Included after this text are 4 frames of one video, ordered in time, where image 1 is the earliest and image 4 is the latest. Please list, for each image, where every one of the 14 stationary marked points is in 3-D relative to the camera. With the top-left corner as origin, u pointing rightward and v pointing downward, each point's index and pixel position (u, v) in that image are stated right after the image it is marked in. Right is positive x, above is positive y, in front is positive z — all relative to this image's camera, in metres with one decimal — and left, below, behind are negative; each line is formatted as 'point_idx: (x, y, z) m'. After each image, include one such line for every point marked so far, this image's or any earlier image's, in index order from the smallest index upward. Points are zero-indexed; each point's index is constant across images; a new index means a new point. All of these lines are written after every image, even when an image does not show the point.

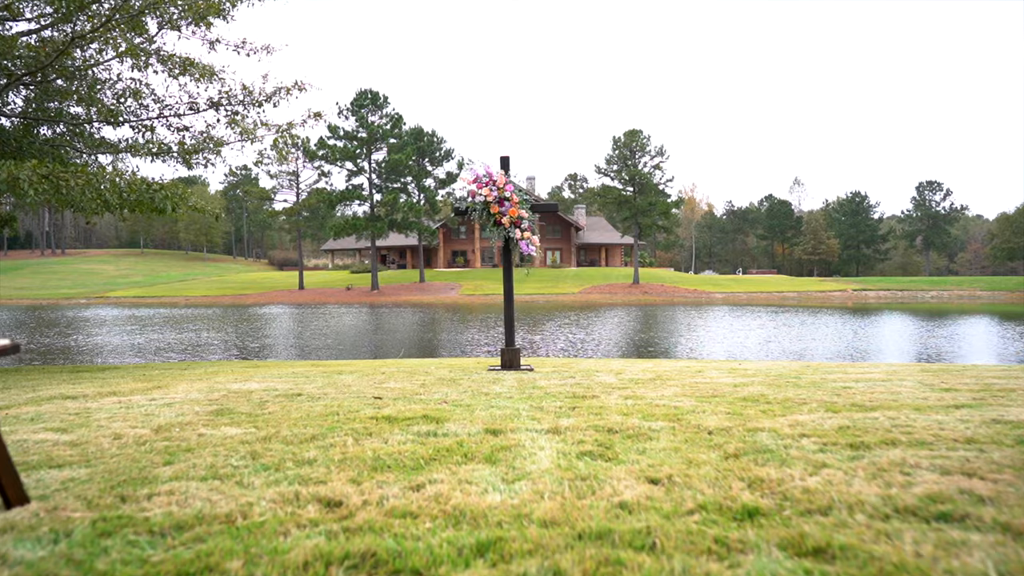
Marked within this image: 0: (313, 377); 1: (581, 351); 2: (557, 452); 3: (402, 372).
0: (-2.3, -1.1, +6.5) m
1: (+2.1, -2.2, +18.6) m
2: (+0.2, -0.7, +2.3) m
3: (-1.4, -1.1, +7.2) m
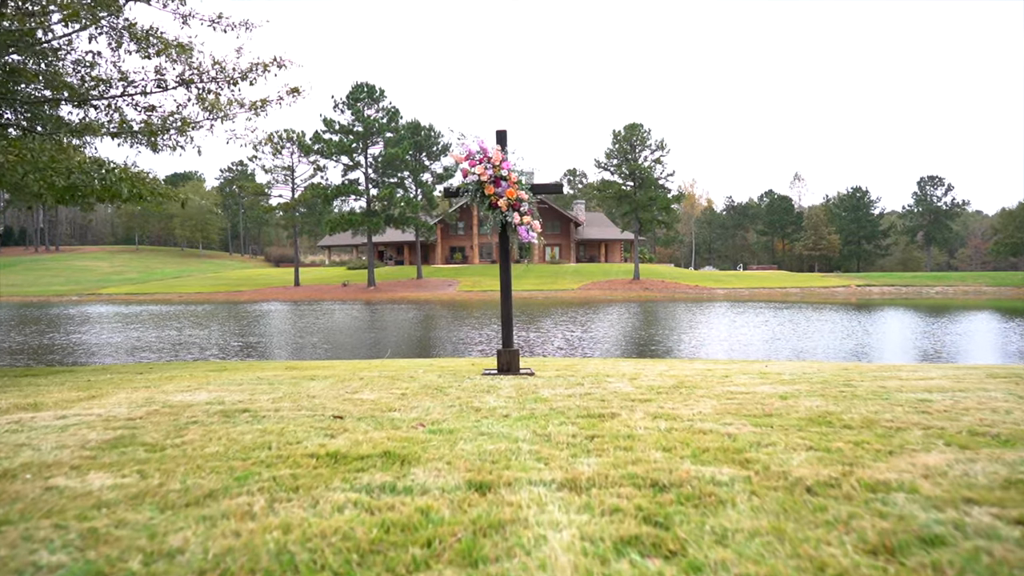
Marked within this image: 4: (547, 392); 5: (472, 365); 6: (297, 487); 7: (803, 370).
0: (-2.4, -1.0, +5.6) m
1: (+2.1, -2.0, +17.7) m
2: (+0.2, -0.6, +1.4) m
3: (-1.4, -1.0, +6.3) m
4: (+0.3, -0.9, +4.7) m
5: (-0.6, -1.2, +8.4) m
6: (-0.7, -0.7, +1.9) m
7: (+3.5, -1.0, +6.7) m
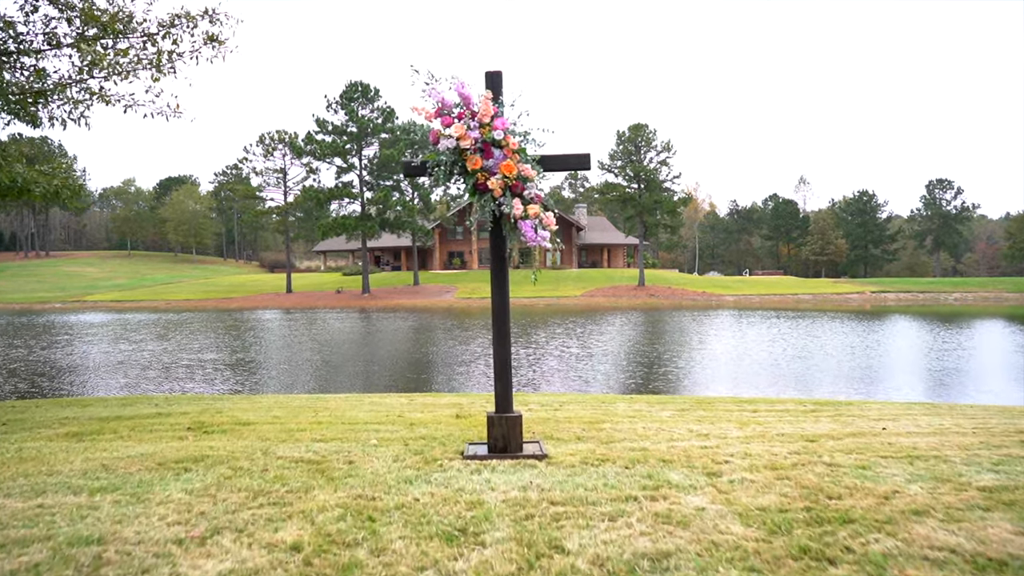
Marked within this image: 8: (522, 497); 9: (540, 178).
0: (-2.4, -1.2, +3.2) m
1: (+2.1, -2.3, +15.3) m
2: (+0.2, -0.8, -1.0) m
3: (-1.4, -1.2, +3.9) m
4: (+0.3, -1.1, +2.3) m
5: (-0.6, -1.4, +6.0) m
6: (-0.8, -0.9, -0.5) m
7: (+3.5, -1.2, +4.3) m
8: (+0.1, -1.2, +3.1) m
9: (+0.2, +0.8, +4.2) m
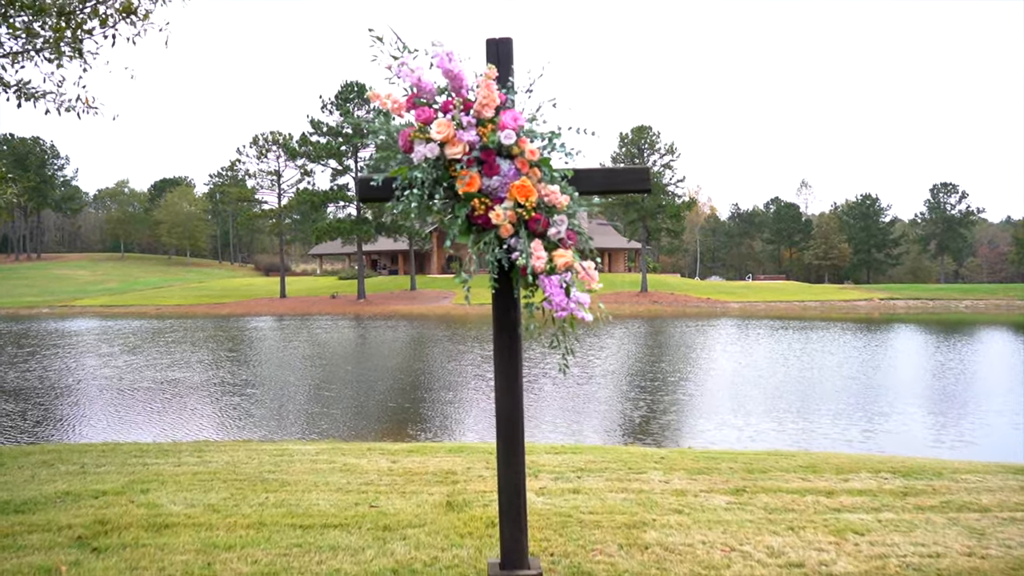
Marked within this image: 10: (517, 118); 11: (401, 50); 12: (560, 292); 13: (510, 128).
0: (-2.3, -1.6, +1.7) m
1: (+2.1, -2.8, +13.8) m
2: (+0.2, -1.2, -2.5) m
3: (-1.4, -1.7, +2.4) m
4: (+0.4, -1.5, +0.8) m
5: (-0.5, -1.8, +4.5) m
6: (-0.7, -1.3, -1.9) m
7: (+3.6, -1.6, +2.8) m
8: (+0.1, -1.6, +1.6) m
9: (+0.3, +0.4, +2.7) m
10: (0.0, +0.8, +2.5) m
11: (-0.5, +1.2, +2.7) m
12: (+0.3, -0.1, +2.5) m
13: (0.0, +0.7, +2.5) m
